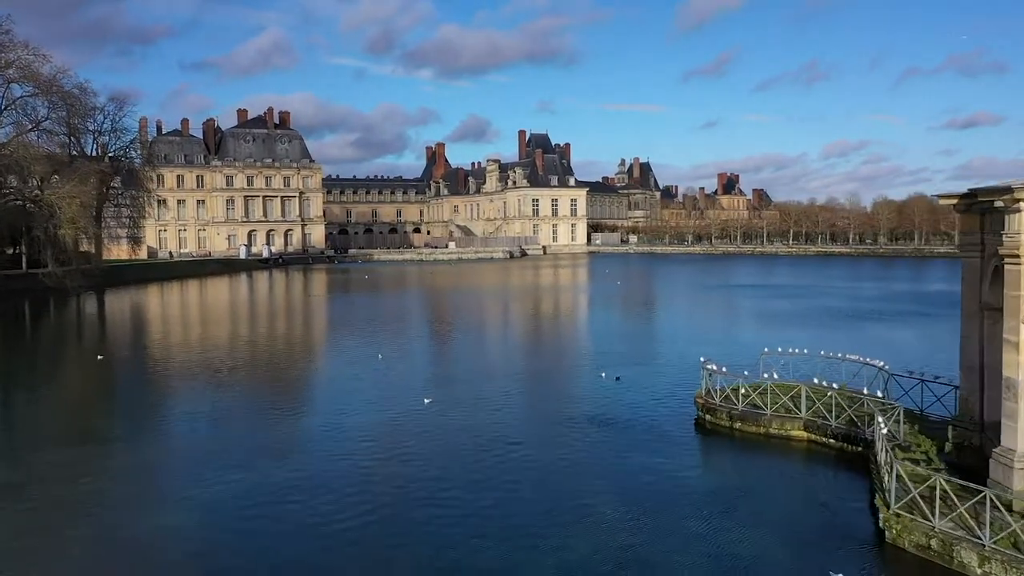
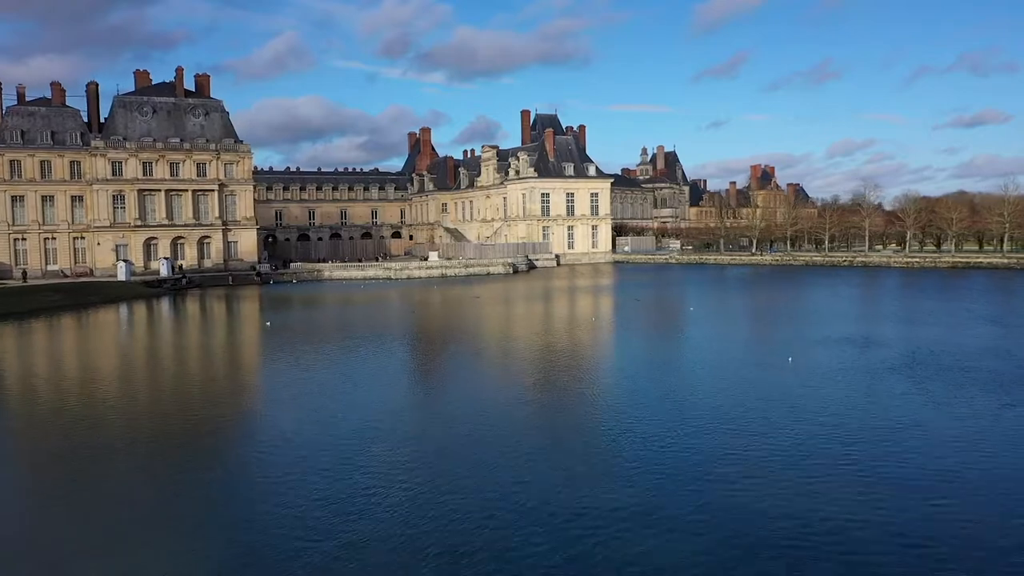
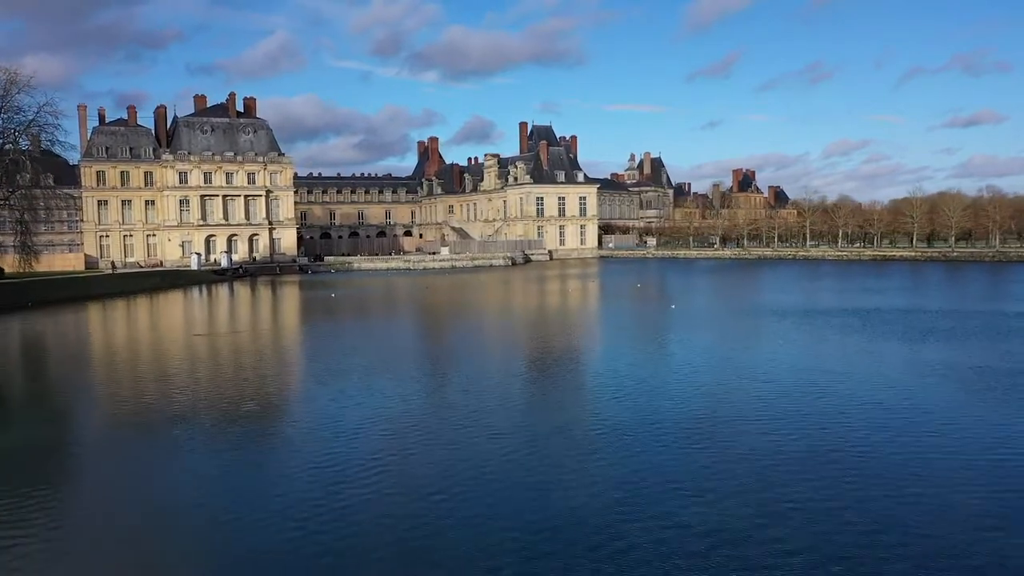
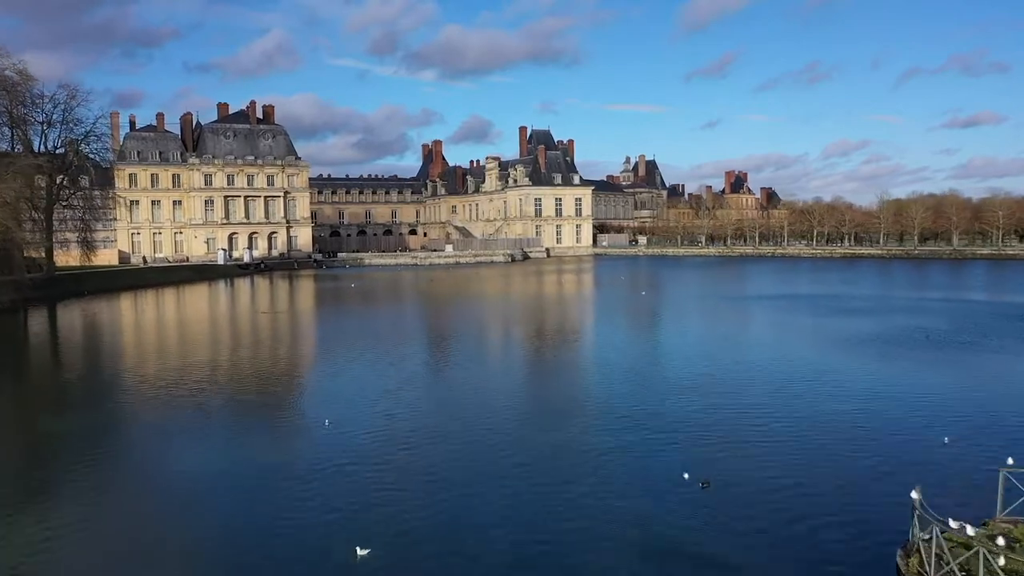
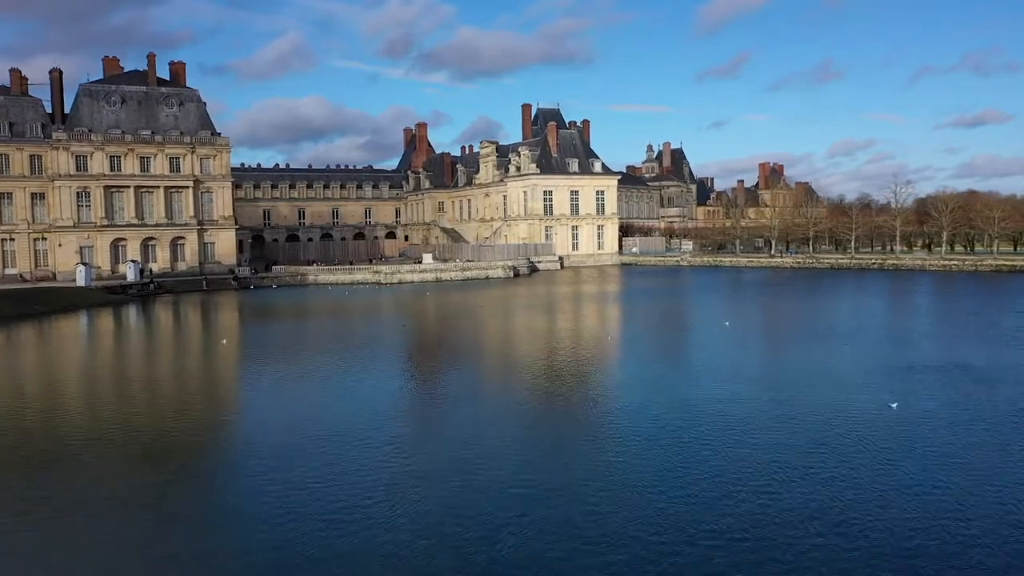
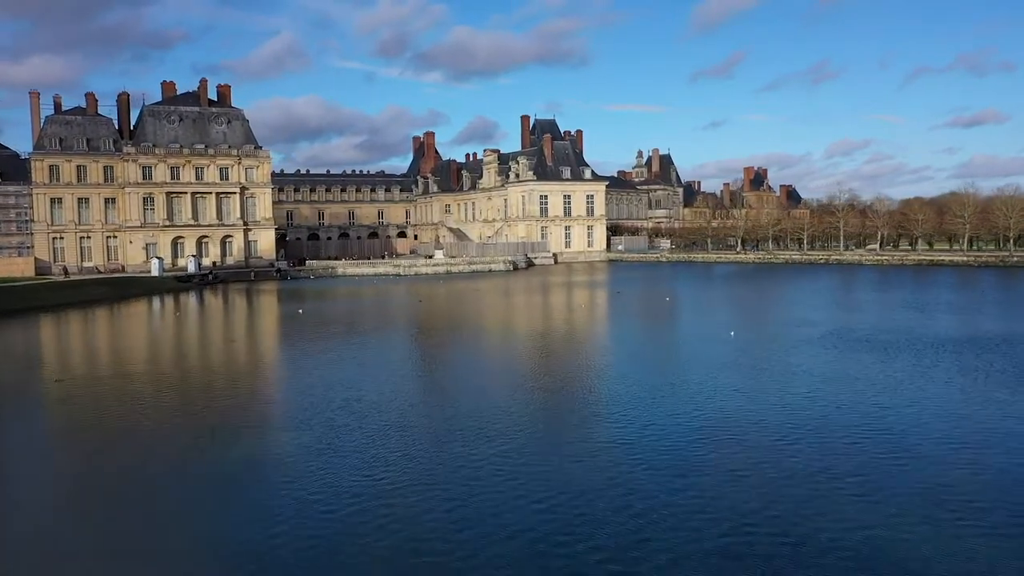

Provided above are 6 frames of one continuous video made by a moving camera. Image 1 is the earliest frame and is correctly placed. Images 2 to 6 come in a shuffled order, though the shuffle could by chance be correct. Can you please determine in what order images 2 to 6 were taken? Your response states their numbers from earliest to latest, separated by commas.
4, 3, 6, 2, 5
